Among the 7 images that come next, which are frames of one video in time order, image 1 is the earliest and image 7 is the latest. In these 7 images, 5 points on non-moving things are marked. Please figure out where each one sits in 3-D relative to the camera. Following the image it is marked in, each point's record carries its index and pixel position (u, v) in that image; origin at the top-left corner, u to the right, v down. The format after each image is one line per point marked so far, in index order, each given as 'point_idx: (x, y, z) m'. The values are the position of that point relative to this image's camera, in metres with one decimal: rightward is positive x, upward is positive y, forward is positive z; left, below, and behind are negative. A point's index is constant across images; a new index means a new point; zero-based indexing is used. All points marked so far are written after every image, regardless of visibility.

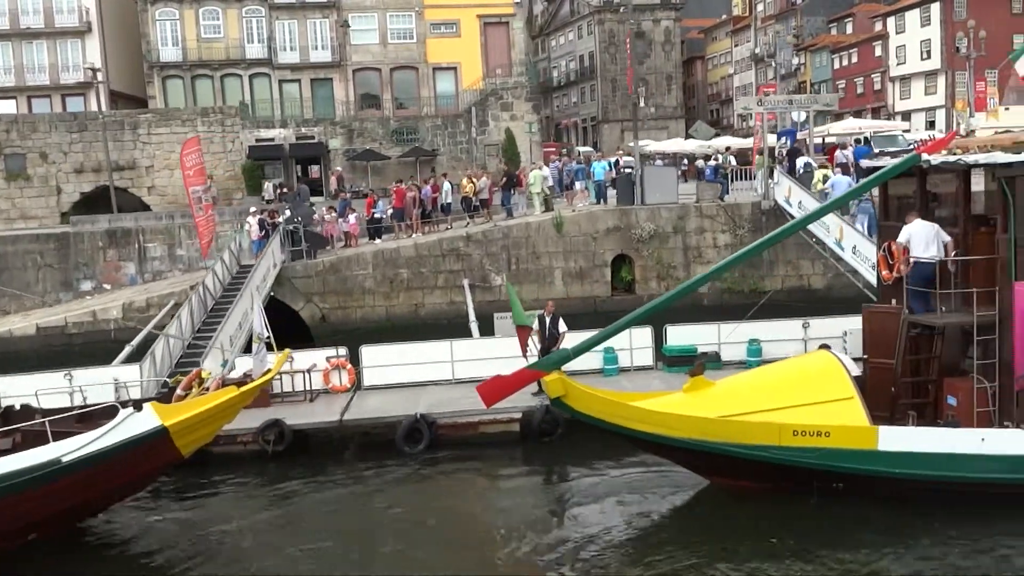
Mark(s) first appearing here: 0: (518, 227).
0: (+0.1, +1.3, +19.9) m
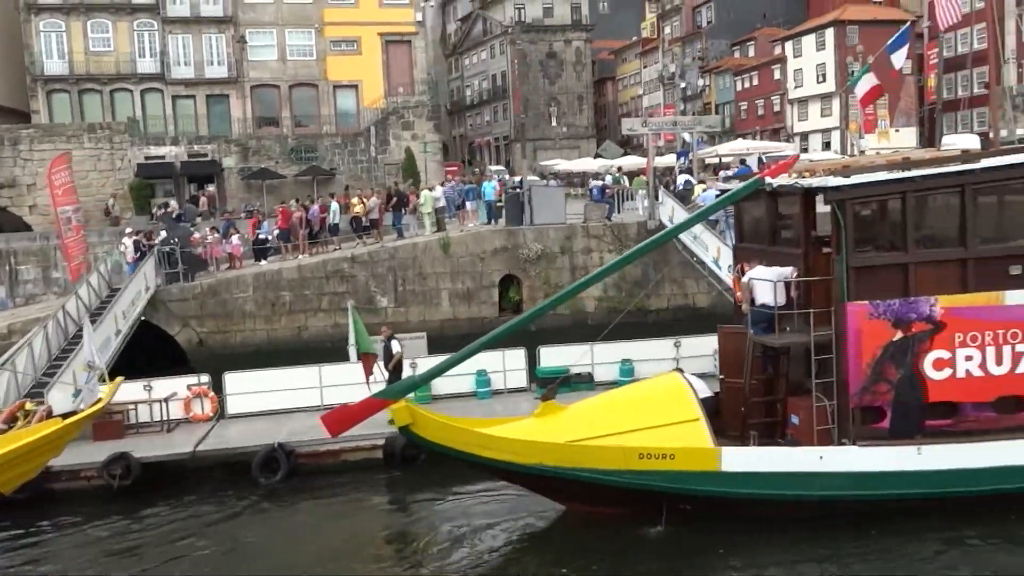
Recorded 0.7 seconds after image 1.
0: (-2.3, +0.9, +19.6) m
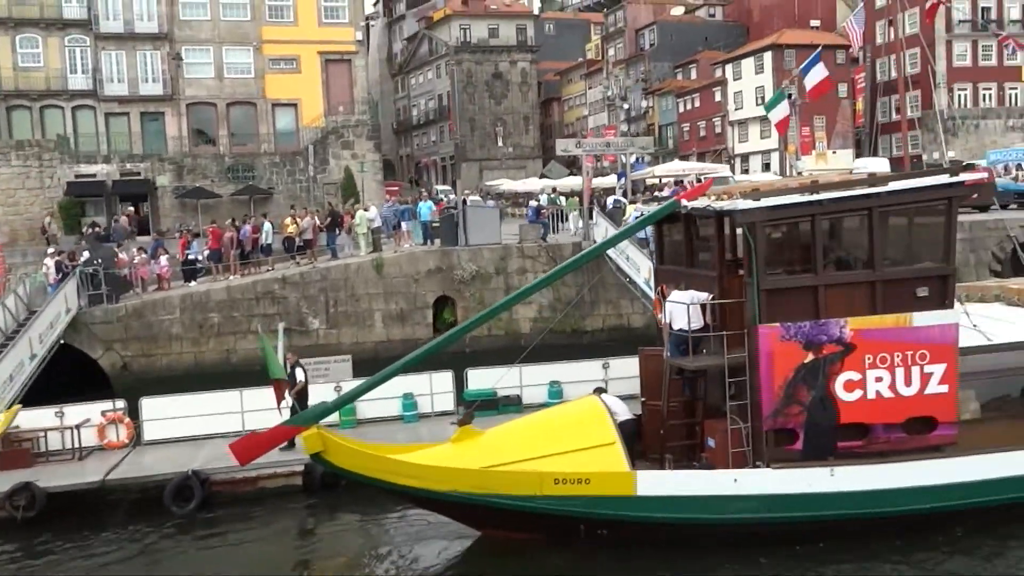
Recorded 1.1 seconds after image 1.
0: (-3.7, +0.4, +19.4) m
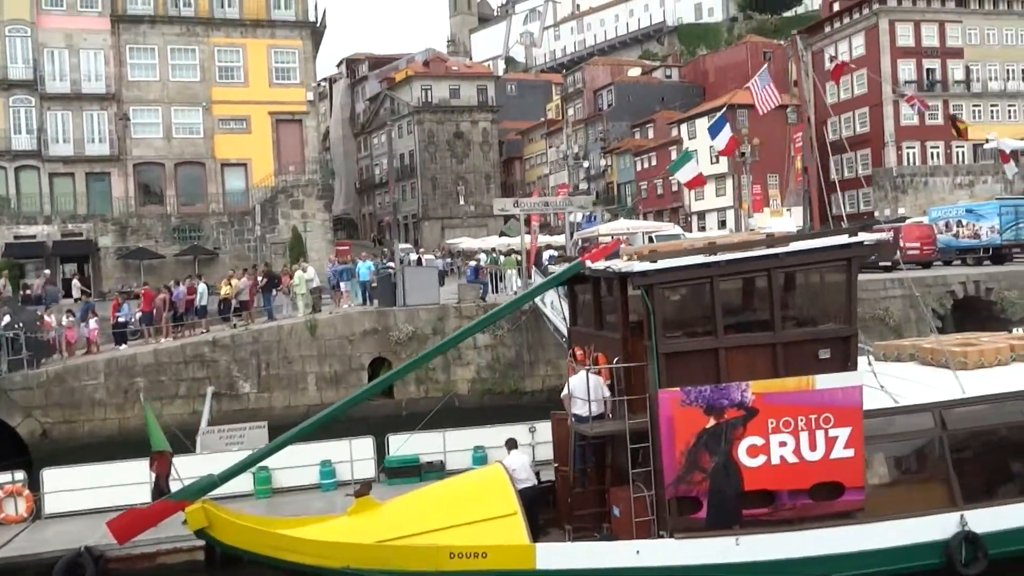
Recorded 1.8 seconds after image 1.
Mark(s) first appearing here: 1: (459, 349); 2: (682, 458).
0: (-5.0, -0.9, +19.0) m
1: (-1.2, -1.3, +20.0) m
2: (+1.5, -1.5, +8.4) m
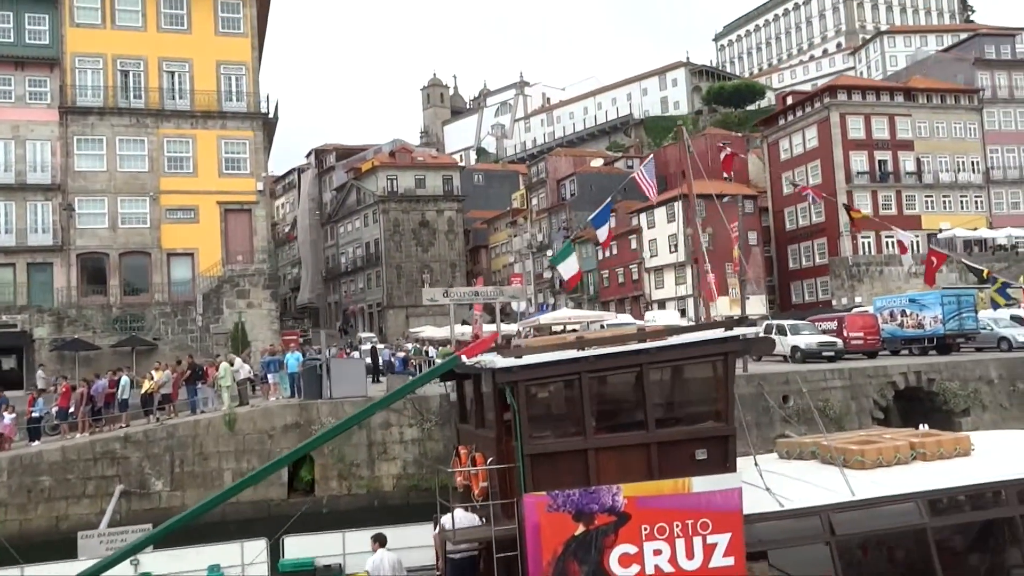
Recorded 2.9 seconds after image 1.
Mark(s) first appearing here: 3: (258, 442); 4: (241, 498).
0: (-6.5, -2.7, +18.3) m
1: (-2.7, -3.3, +19.4) m
2: (+0.3, -2.4, +7.9) m
3: (-5.2, -3.1, +18.7) m
4: (-5.4, -4.2, +18.6) m
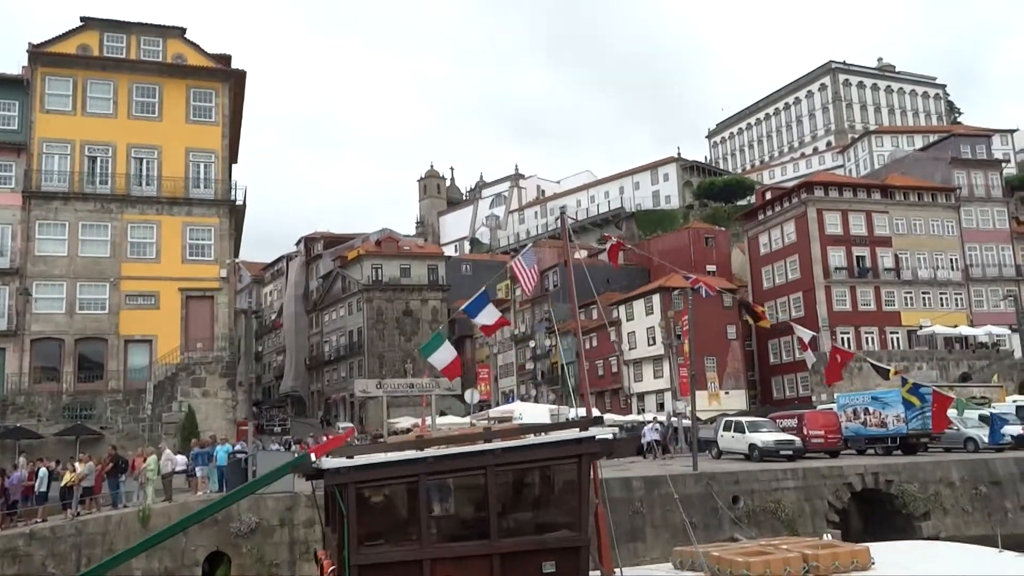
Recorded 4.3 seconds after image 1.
0: (-8.0, -4.4, +17.5) m
1: (-4.1, -5.1, +18.5) m
2: (-1.1, -3.1, +7.2) m
3: (-6.6, -4.9, +17.9) m
4: (-6.8, -5.9, +17.6) m
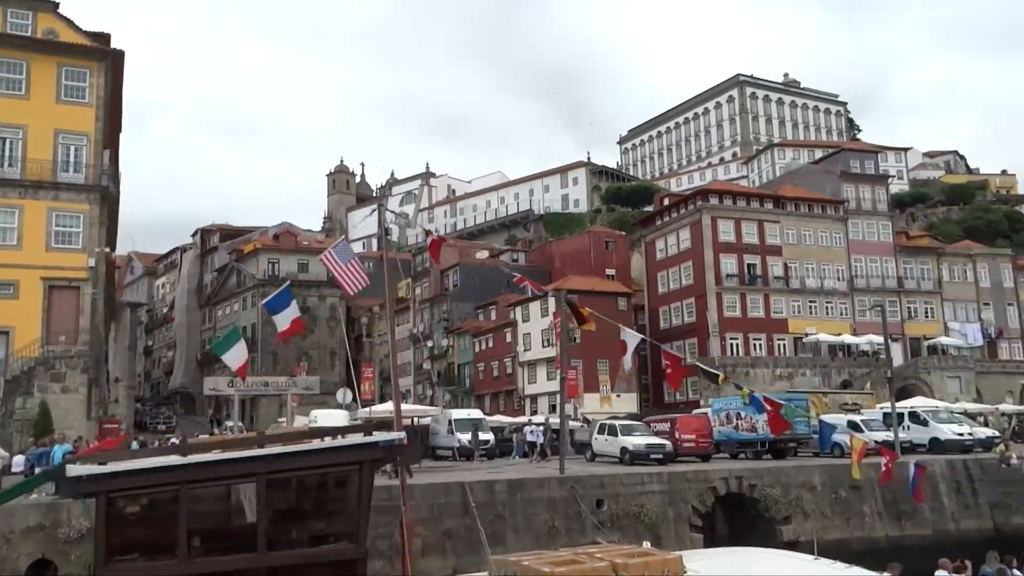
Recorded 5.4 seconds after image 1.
0: (-10.7, -4.1, +16.1) m
1: (-7.0, -5.0, +17.5) m
2: (-2.8, -3.1, +6.5) m
3: (-9.4, -4.7, +16.6) m
4: (-9.6, -5.7, +16.3) m
